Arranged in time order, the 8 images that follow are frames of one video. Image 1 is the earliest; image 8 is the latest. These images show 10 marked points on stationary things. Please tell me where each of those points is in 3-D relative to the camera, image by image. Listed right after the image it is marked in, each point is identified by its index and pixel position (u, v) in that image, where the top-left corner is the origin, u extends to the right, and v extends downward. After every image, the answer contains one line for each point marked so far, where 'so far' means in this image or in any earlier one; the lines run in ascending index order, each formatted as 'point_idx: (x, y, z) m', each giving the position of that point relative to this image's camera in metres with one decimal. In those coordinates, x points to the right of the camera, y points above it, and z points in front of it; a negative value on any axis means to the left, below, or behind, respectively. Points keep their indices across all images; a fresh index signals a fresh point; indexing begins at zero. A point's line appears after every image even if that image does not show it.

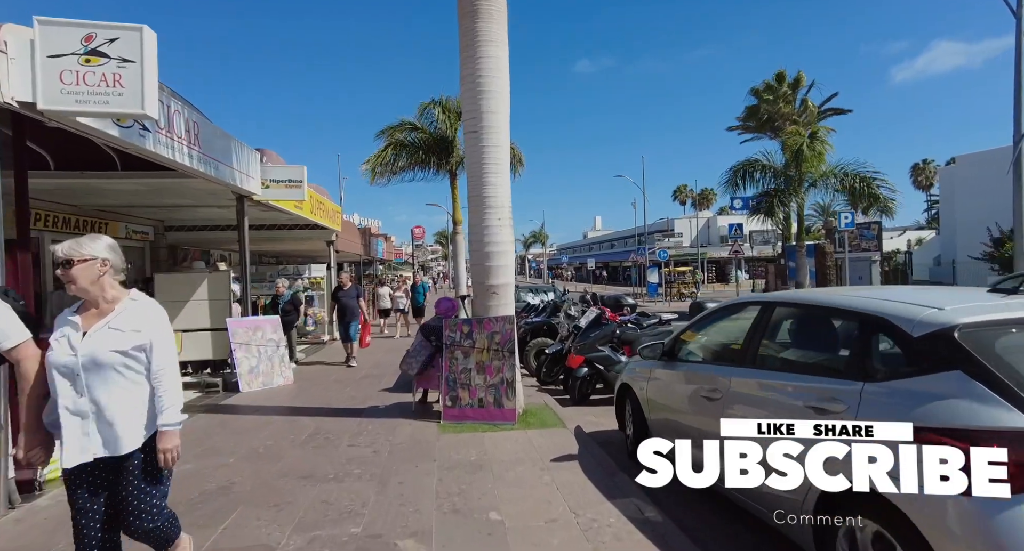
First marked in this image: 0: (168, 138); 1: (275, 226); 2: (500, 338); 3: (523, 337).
0: (-3.7, +1.5, +5.5) m
1: (-6.9, +1.5, +15.0) m
2: (-0.1, -0.7, +5.7) m
3: (+0.5, -1.3, +9.4) m
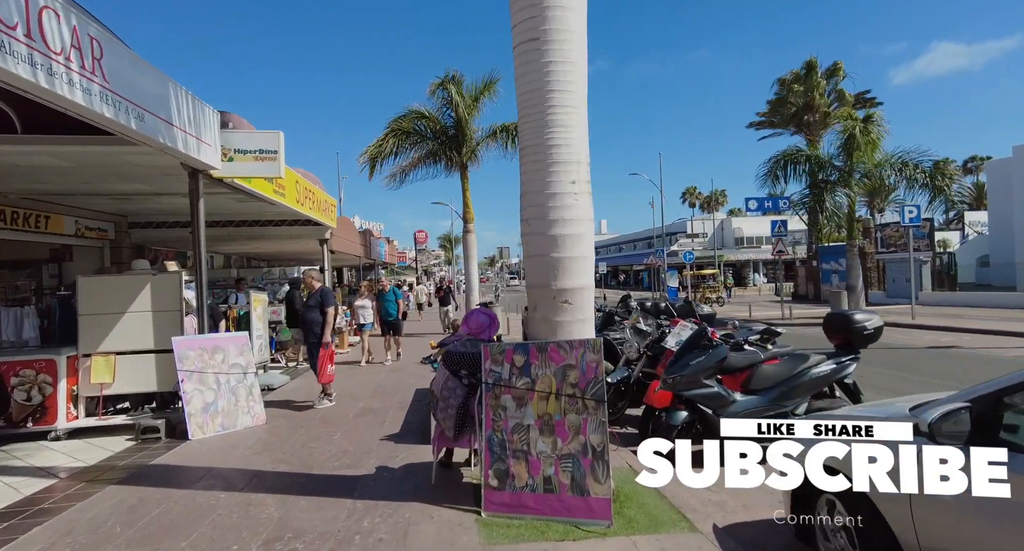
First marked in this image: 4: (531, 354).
0: (-3.1, +1.5, +3.3) m
1: (-6.3, +1.4, +12.8) m
2: (+0.5, -0.7, +3.5) m
3: (+1.1, -1.3, +7.2) m
4: (+0.1, -0.5, +3.6) m
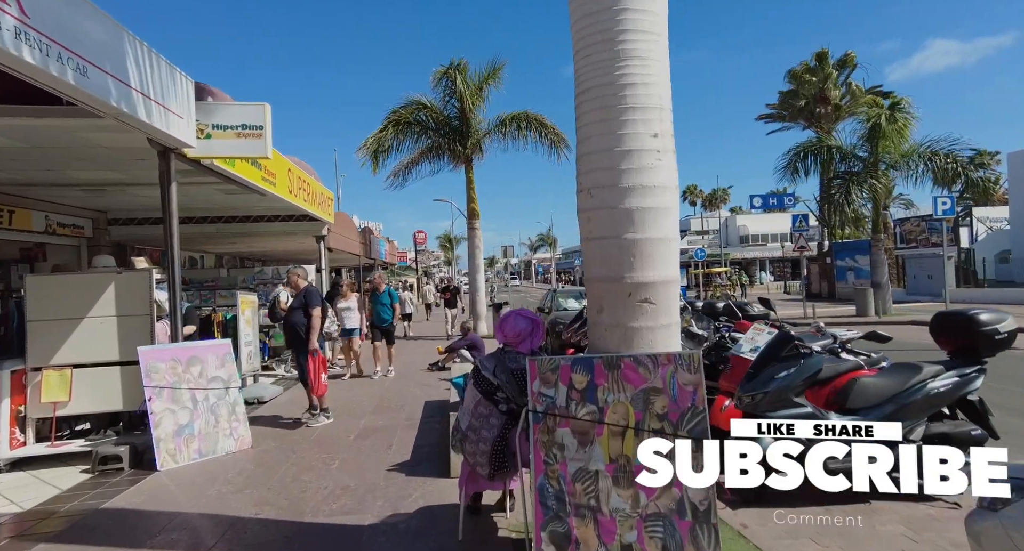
0: (-2.8, +1.5, +2.3) m
1: (-6.0, +1.4, +11.9) m
2: (+0.8, -0.6, +2.5) m
3: (+1.4, -1.3, +6.2) m
4: (+0.4, -0.5, +2.6) m
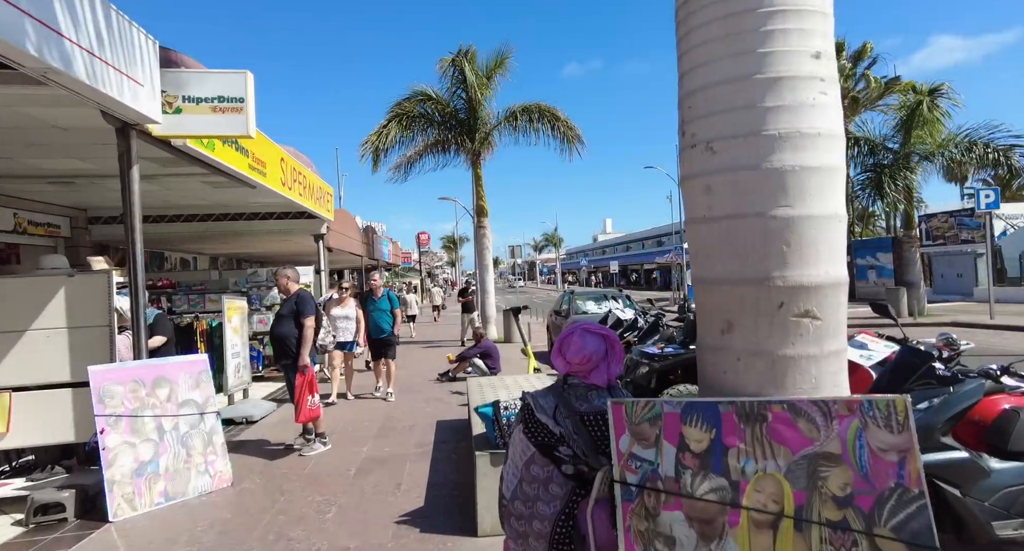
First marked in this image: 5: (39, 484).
0: (-2.5, +1.5, +1.4) m
1: (-5.7, +1.4, +10.9) m
2: (+1.0, -0.6, +1.6) m
3: (+1.7, -1.3, +5.3) m
4: (+0.7, -0.5, +1.7) m
5: (-3.8, -1.7, +4.2) m
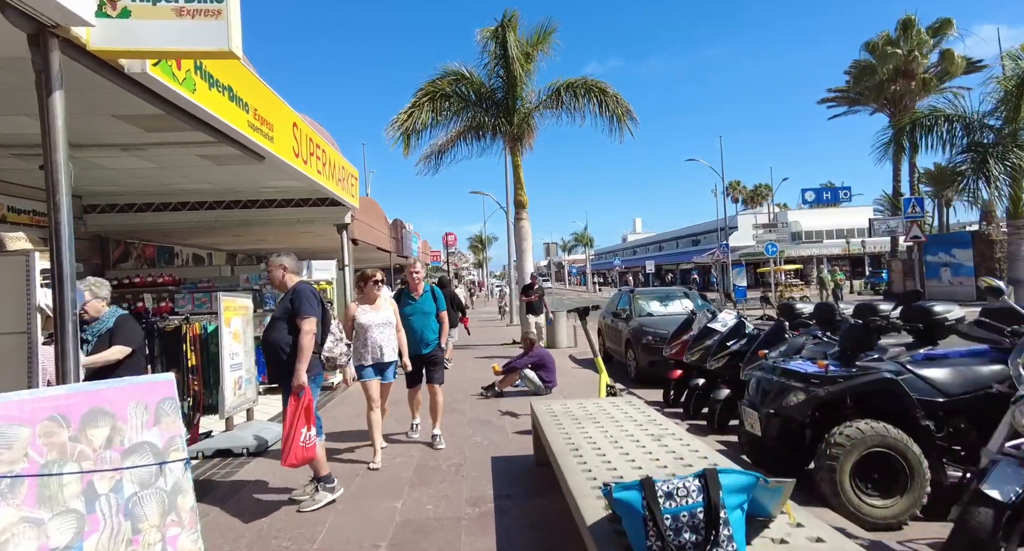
0: (-2.0, +1.6, -0.1) m
1: (-4.7, +1.5, +9.6) m
2: (+1.5, -0.5, -0.1) m
3: (+2.4, -1.2, +3.5) m
4: (+1.2, -0.4, 0.0) m
5: (-3.2, -1.6, +2.7) m
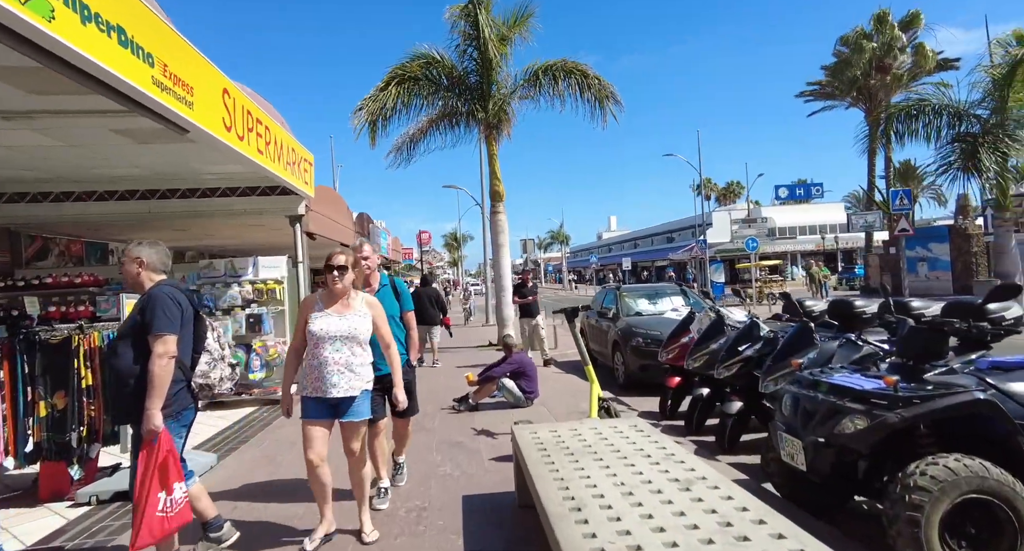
0: (-2.0, +1.6, -1.2) m
1: (-5.1, +1.5, +8.3) m
2: (+1.6, -0.5, -1.1) m
3: (+2.3, -1.1, +2.6) m
4: (+1.3, -0.3, -0.9) m
5: (-3.3, -1.6, +1.6) m
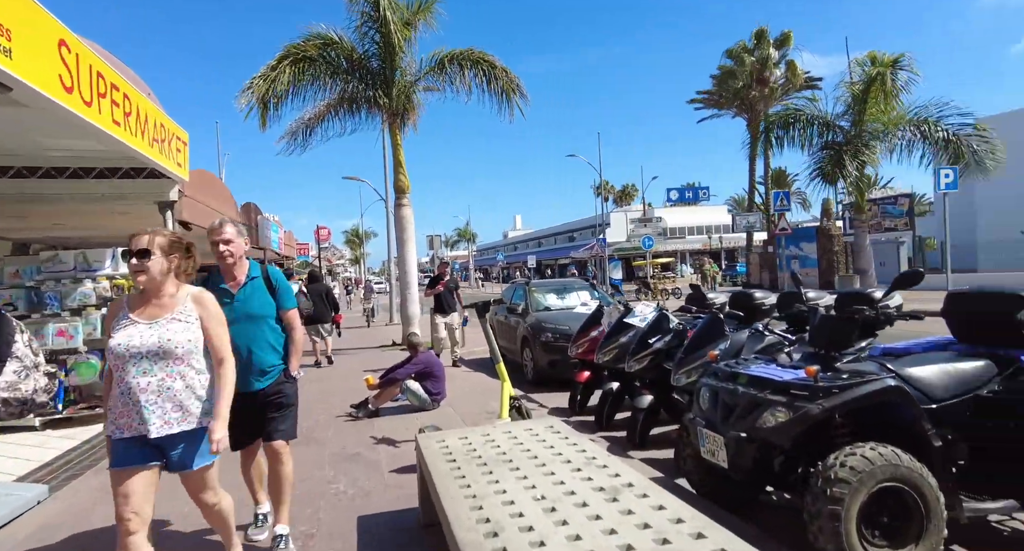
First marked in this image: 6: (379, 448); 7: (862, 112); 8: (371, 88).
0: (-1.7, +1.6, -2.0) m
1: (-6.5, +1.6, +6.9) m
2: (+1.8, -0.4, -1.2) m
3: (+1.8, -1.0, +2.6) m
4: (+1.5, -0.3, -1.1) m
5: (-3.4, -1.5, +0.6) m
6: (-1.5, -2.0, +5.9) m
7: (+10.7, +5.0, +15.8) m
8: (-3.6, +4.7, +13.0) m
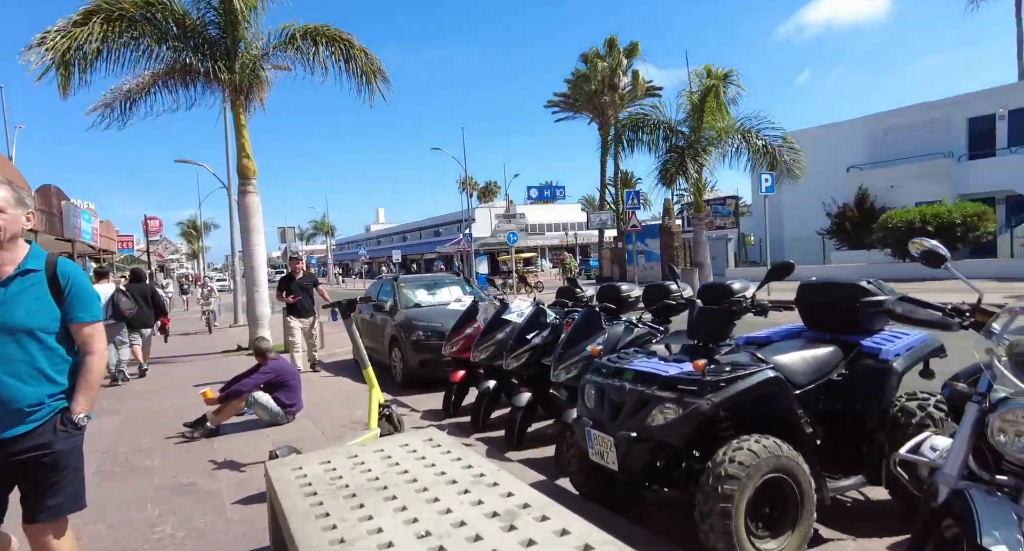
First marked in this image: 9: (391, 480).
0: (-1.0, +1.6, -2.7) m
1: (-7.9, +1.6, +4.6) m
2: (+2.2, -0.4, -1.0) m
3: (+1.3, -1.0, +2.6) m
4: (+1.9, -0.3, -1.0) m
5: (-3.3, -1.6, -0.7) m
6: (-2.8, -1.9, +5.0) m
7: (+6.4, +5.2, +17.5) m
8: (-6.6, +4.8, +11.2) m
9: (-0.7, -1.2, +2.9) m
